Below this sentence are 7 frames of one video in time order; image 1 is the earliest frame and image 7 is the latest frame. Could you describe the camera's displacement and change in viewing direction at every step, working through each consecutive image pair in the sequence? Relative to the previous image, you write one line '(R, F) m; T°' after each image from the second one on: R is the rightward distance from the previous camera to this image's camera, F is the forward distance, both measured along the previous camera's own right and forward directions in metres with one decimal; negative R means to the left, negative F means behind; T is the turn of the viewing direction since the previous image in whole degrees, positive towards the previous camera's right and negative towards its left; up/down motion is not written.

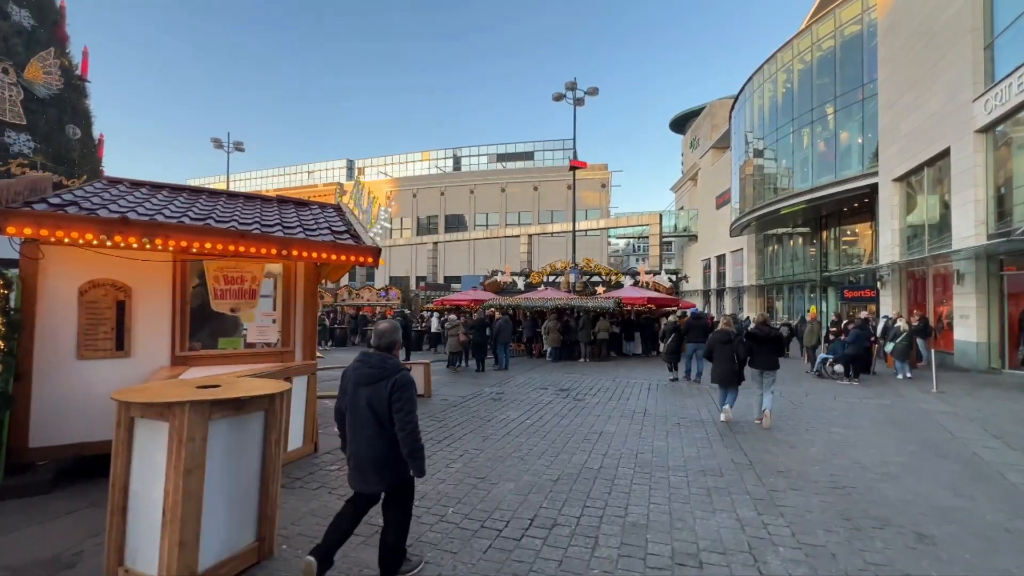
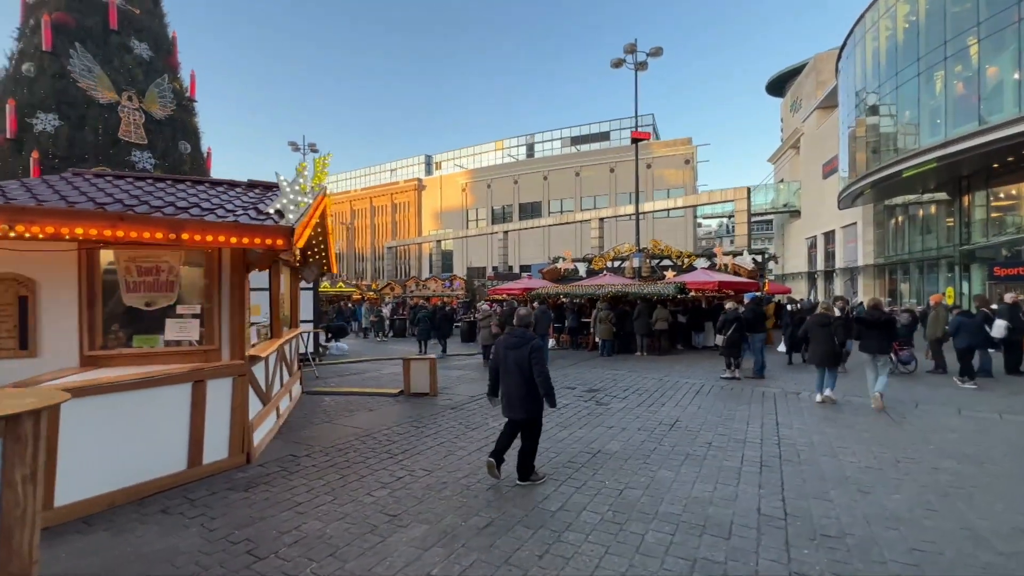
(+1.5, +1.5) m; -11°
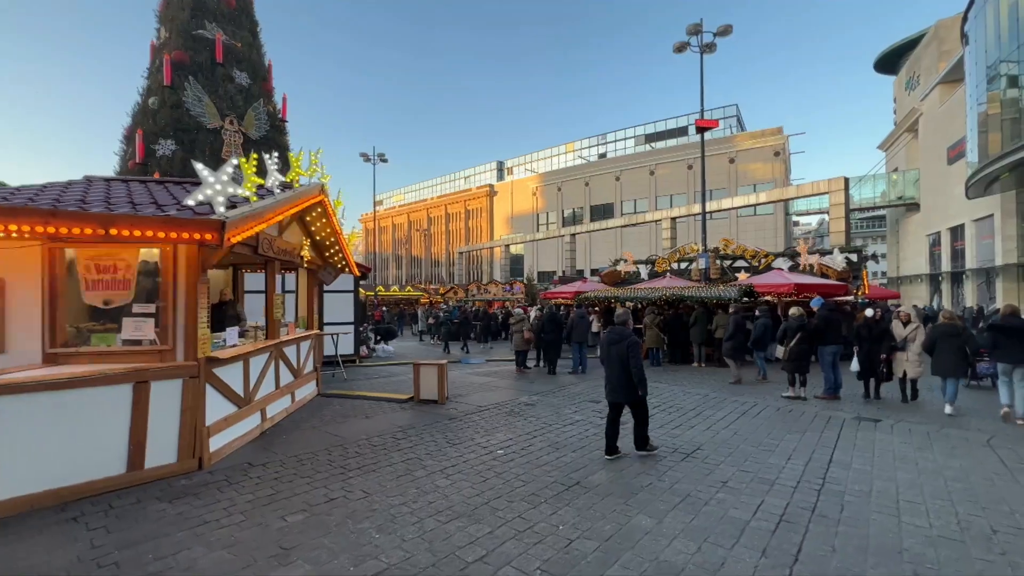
(+1.3, +0.9) m; -10°
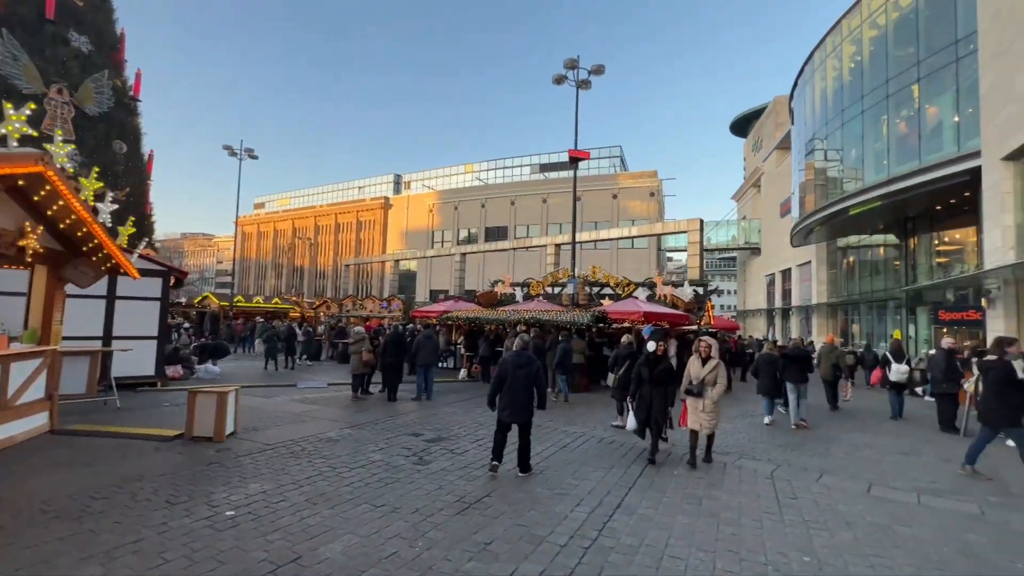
(+1.5, +0.8) m; +13°
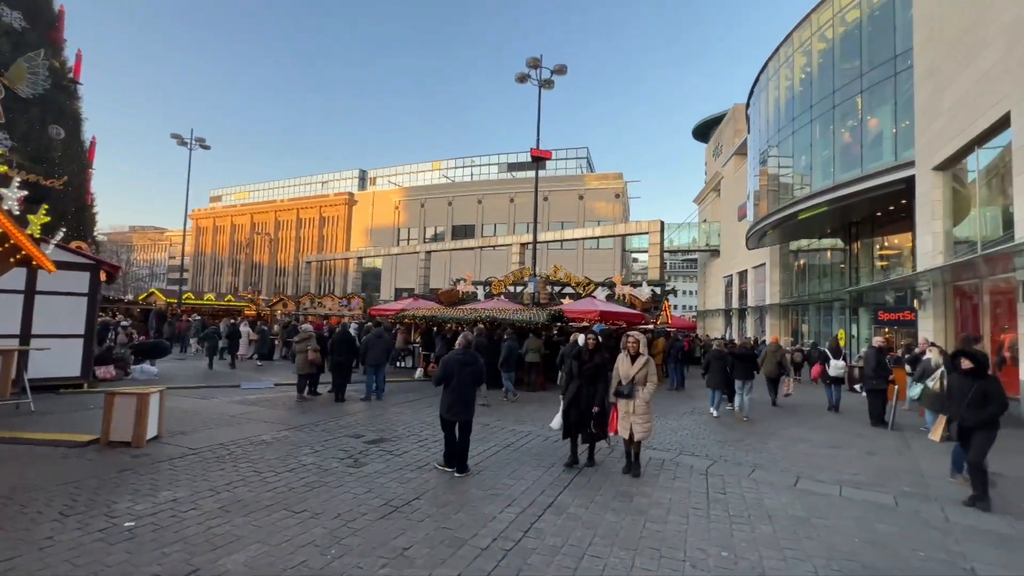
(+0.4, +0.1) m; +4°
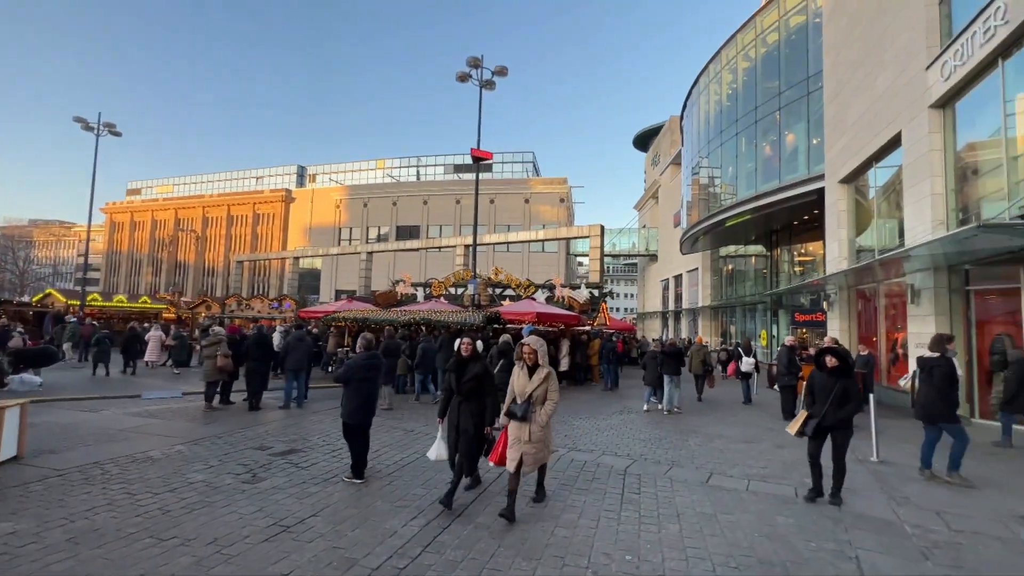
(+0.4, +0.2) m; +7°
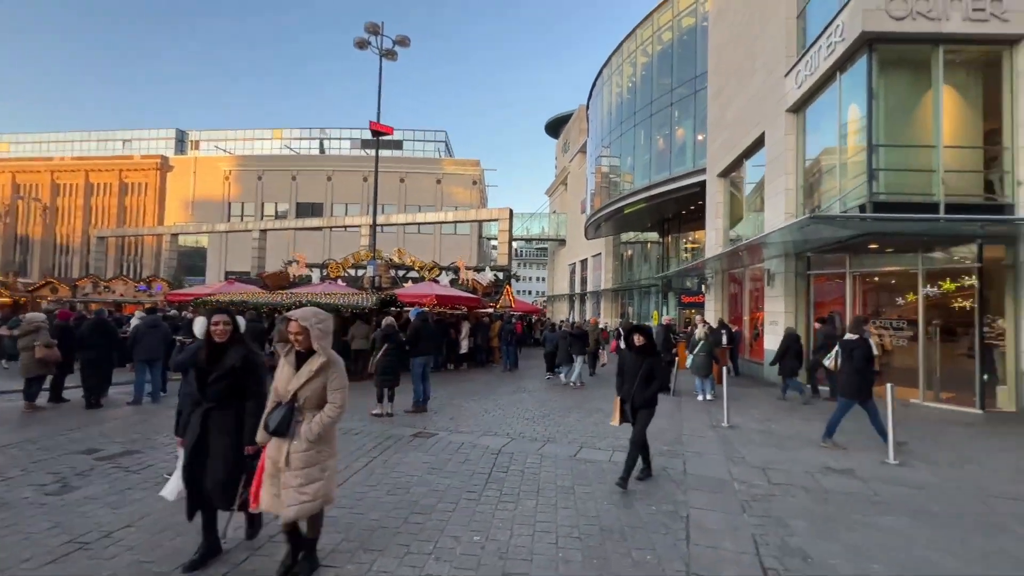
(+0.6, +0.1) m; +11°
